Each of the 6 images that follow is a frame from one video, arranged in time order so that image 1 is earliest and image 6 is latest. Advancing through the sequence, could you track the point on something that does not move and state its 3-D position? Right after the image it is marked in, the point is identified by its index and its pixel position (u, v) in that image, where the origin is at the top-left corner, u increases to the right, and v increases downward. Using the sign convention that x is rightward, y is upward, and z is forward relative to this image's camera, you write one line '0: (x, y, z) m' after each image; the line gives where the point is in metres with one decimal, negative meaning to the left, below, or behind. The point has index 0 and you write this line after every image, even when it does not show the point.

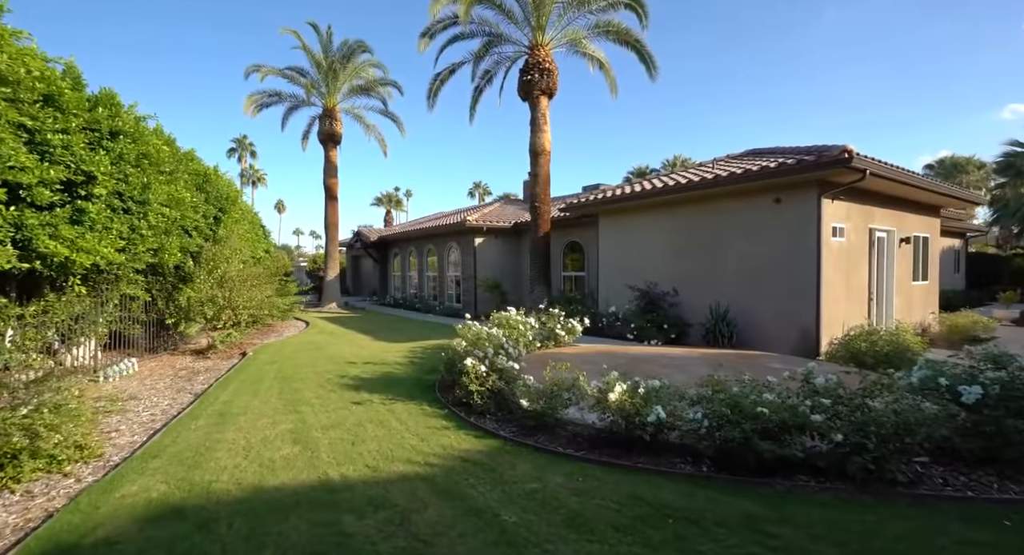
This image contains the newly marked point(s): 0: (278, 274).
0: (-7.2, +0.1, +15.1) m
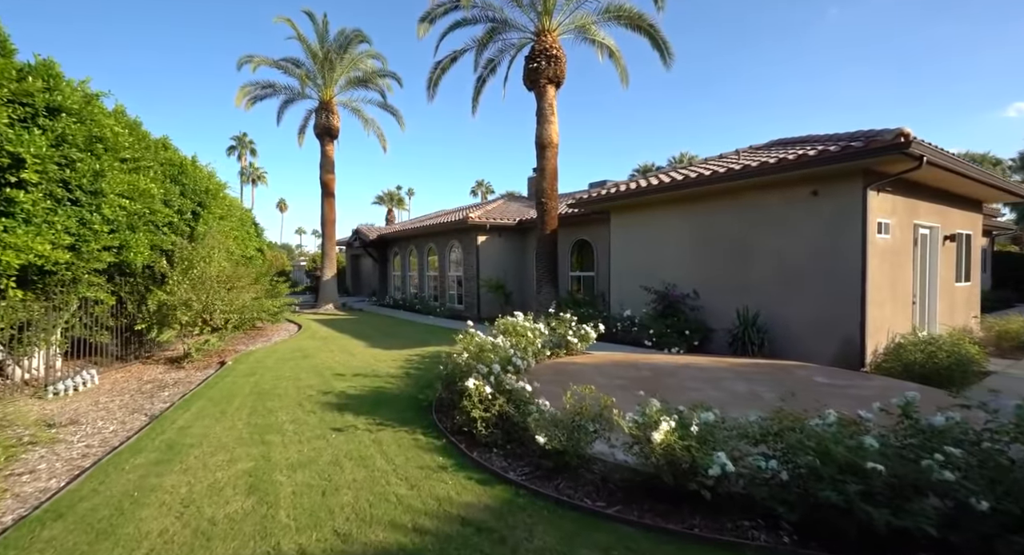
0: (-7.1, +0.1, +14.2) m
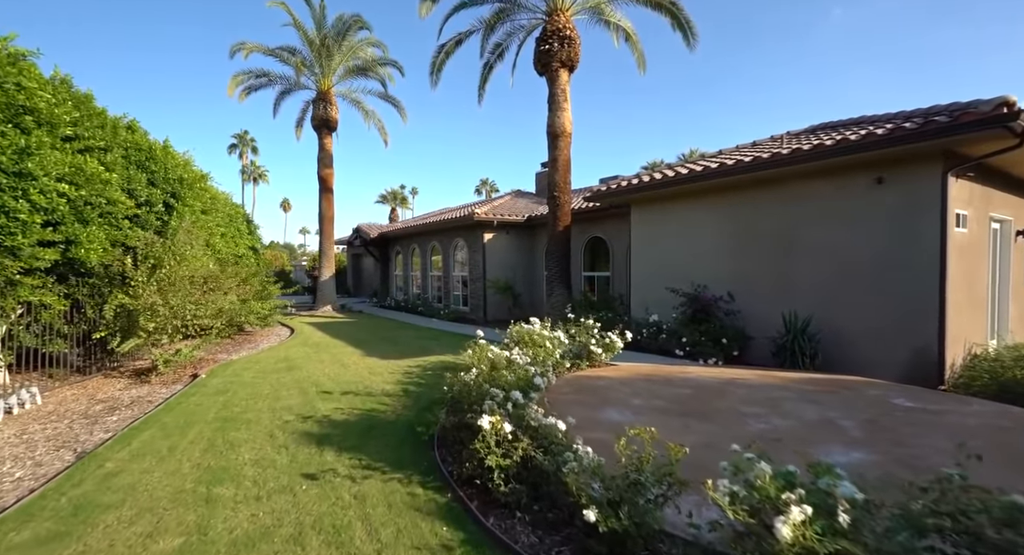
0: (-6.8, +0.1, +13.1) m
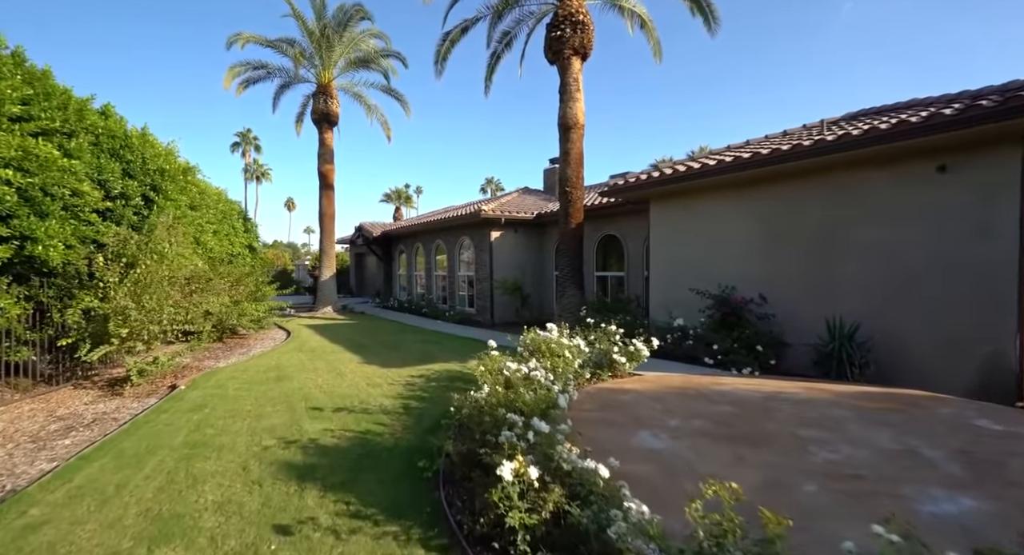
0: (-6.6, +0.1, +12.4) m
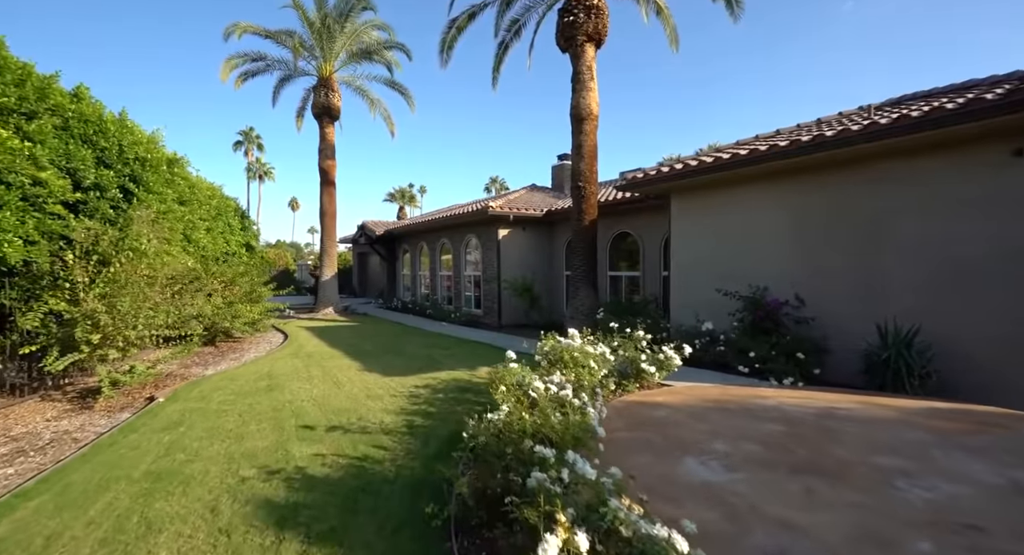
0: (-6.3, +0.1, +11.7) m
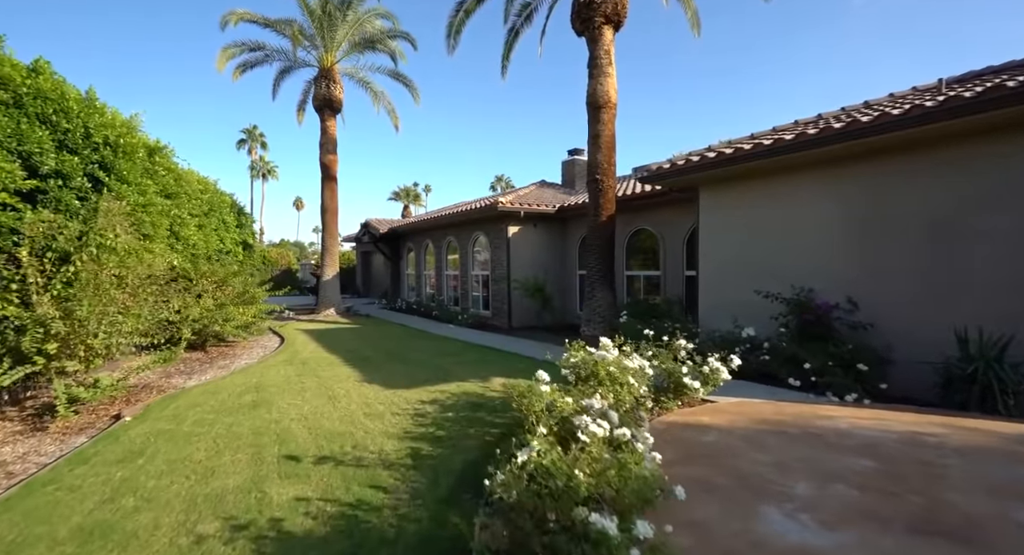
0: (-6.0, +0.1, +10.9) m
